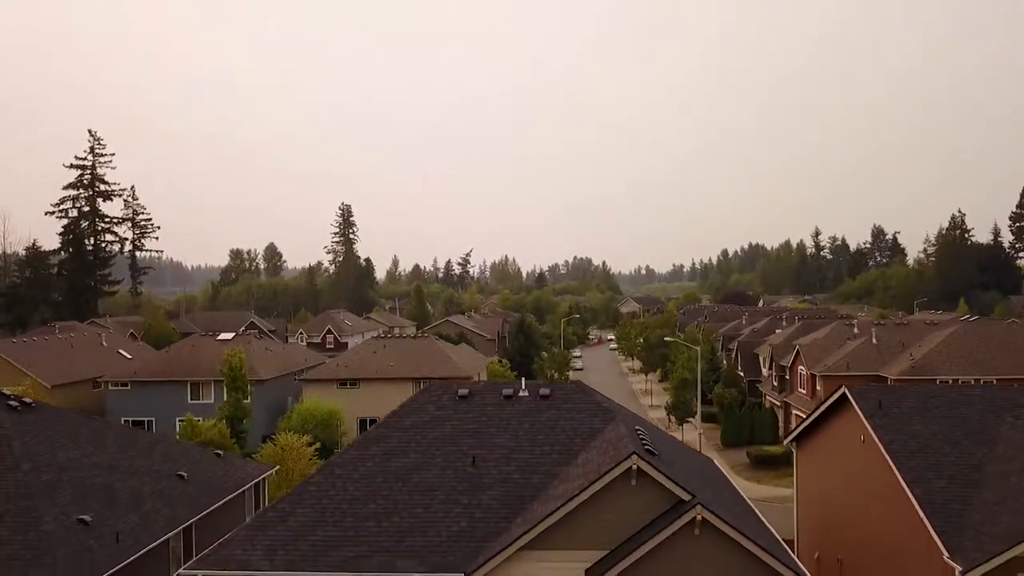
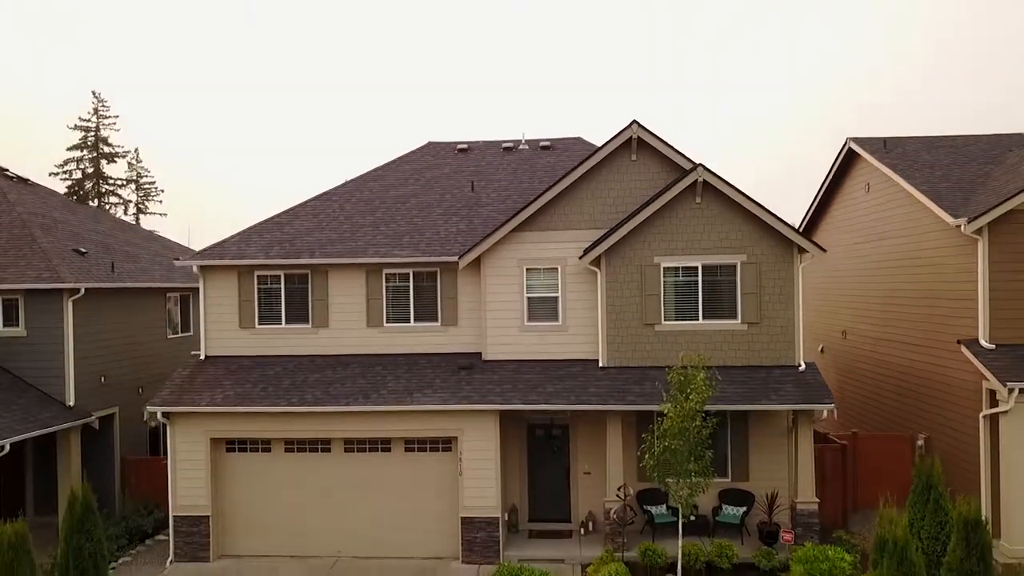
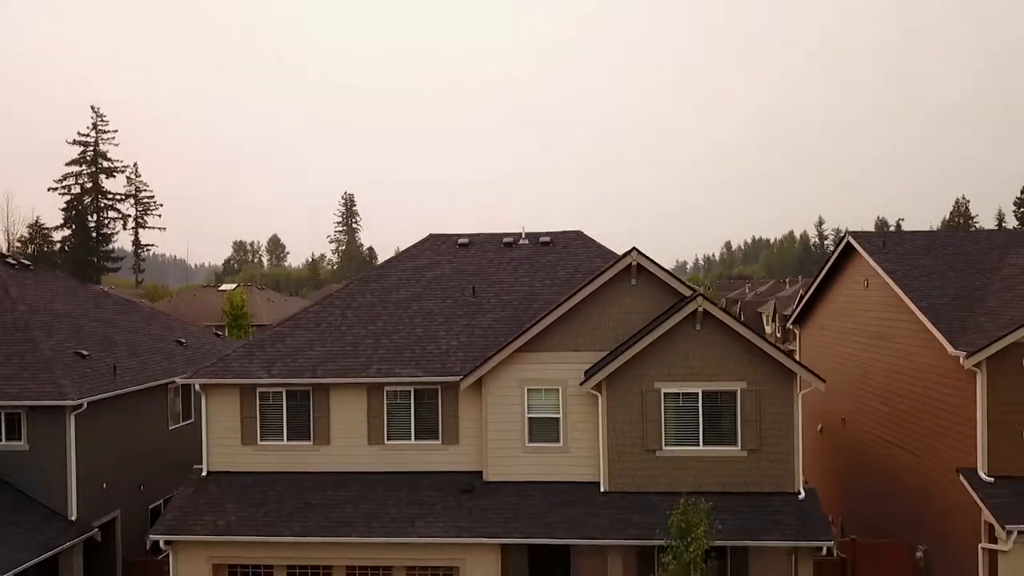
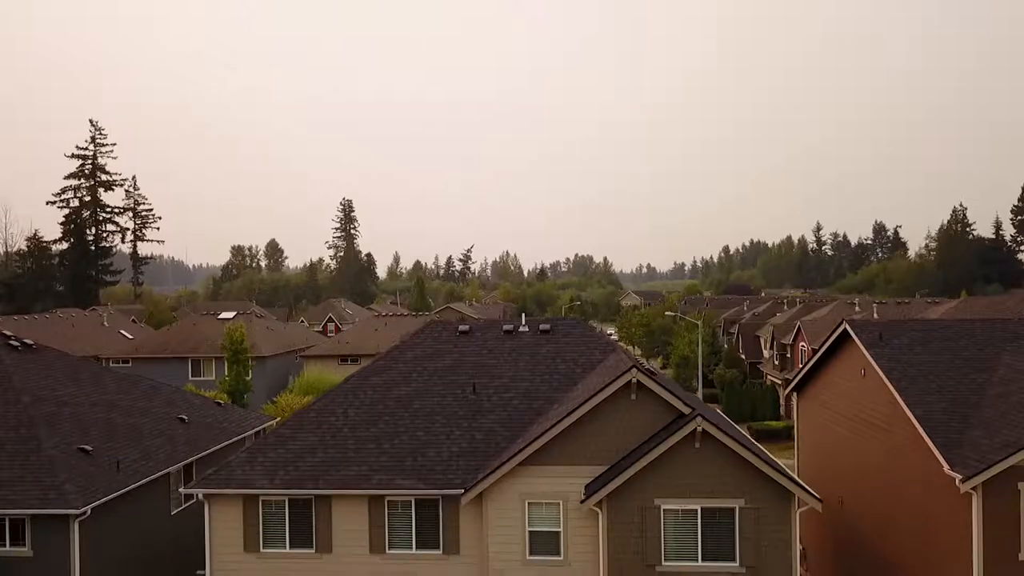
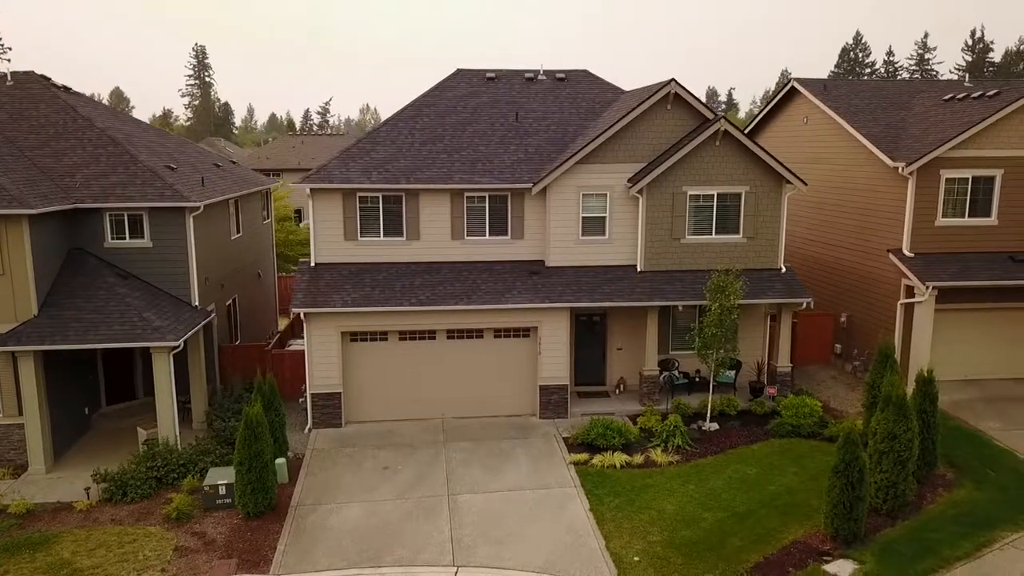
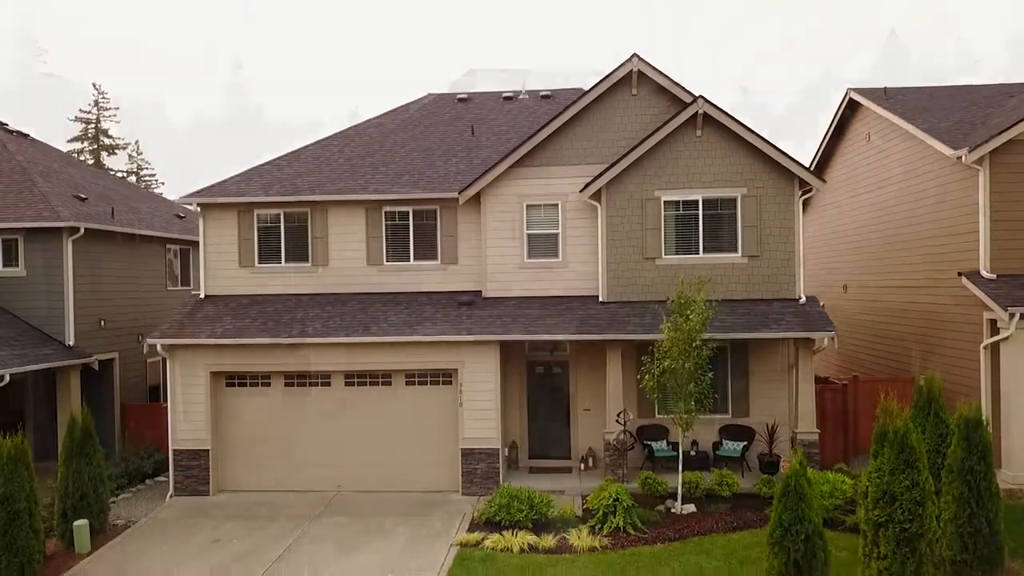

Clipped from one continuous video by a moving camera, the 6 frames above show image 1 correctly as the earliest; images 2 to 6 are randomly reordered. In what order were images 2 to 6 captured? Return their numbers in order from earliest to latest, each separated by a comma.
4, 3, 2, 6, 5
